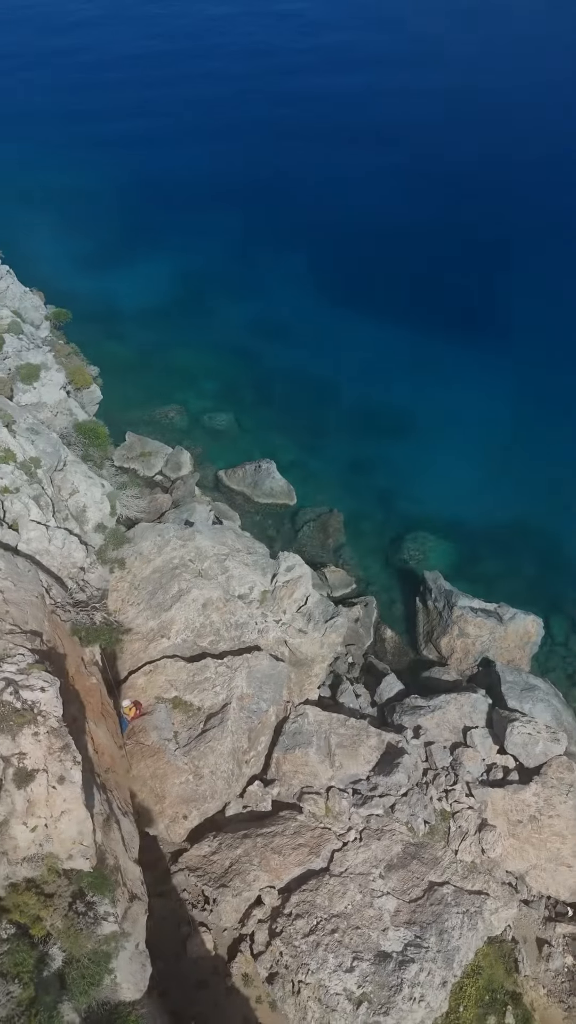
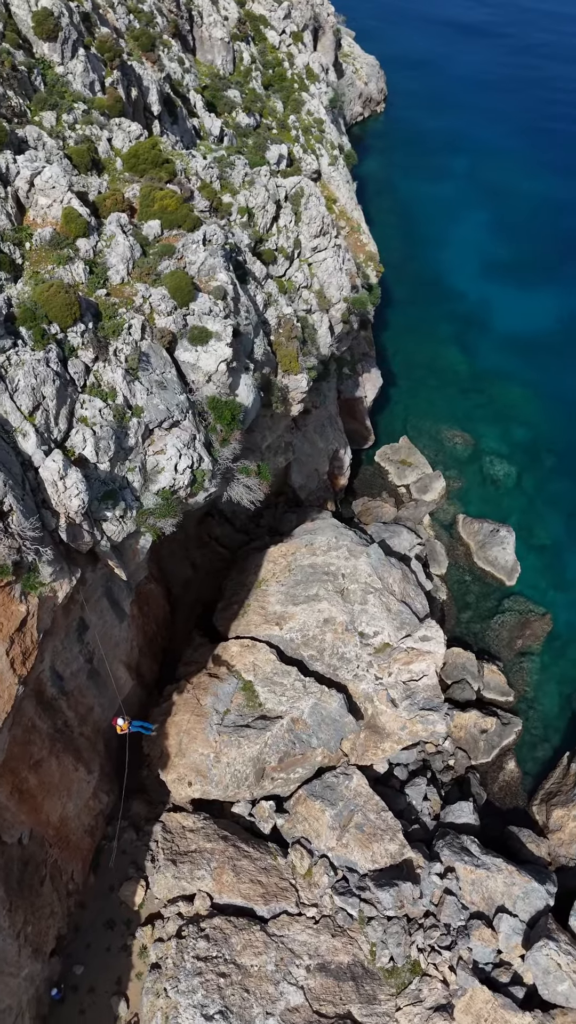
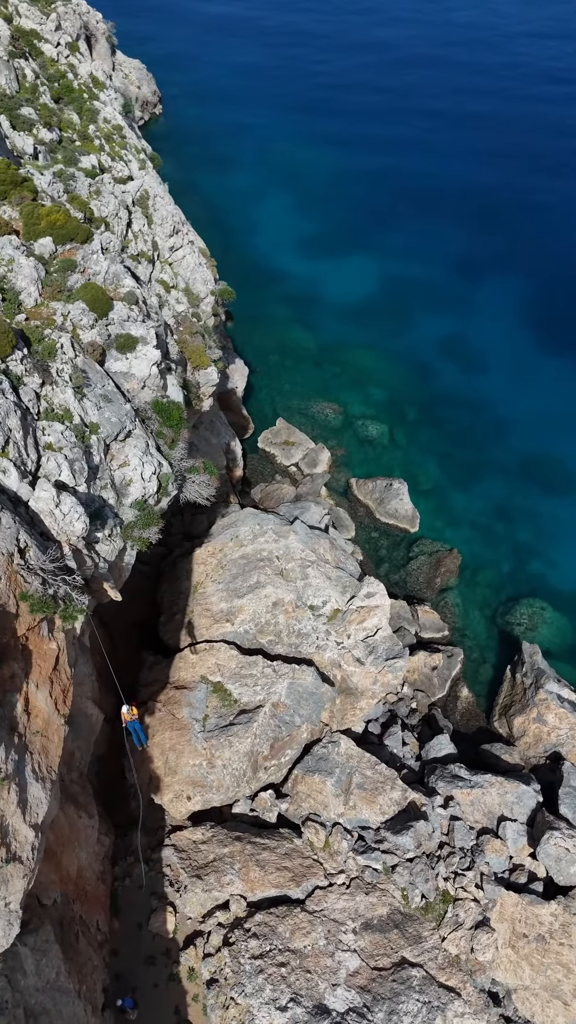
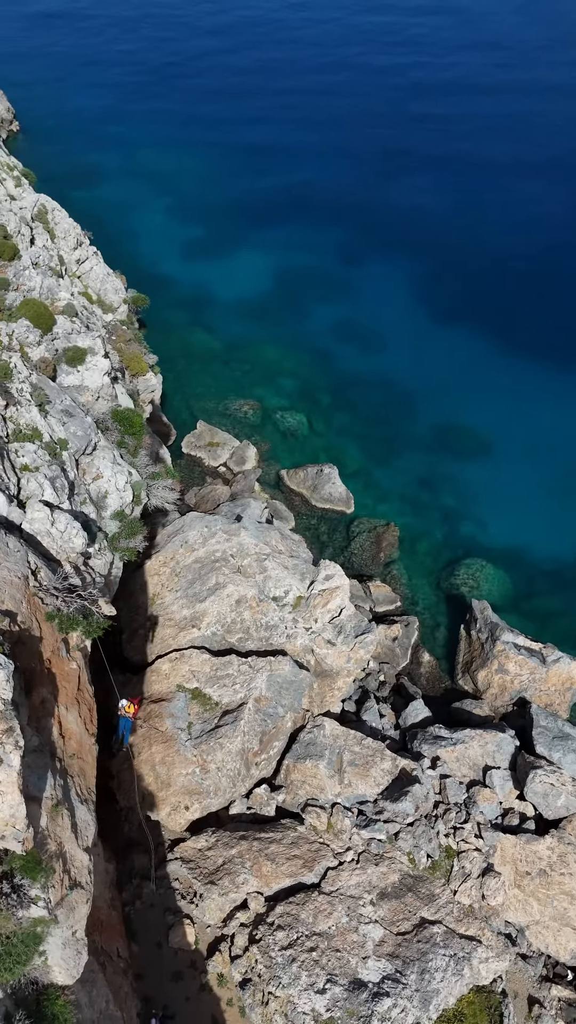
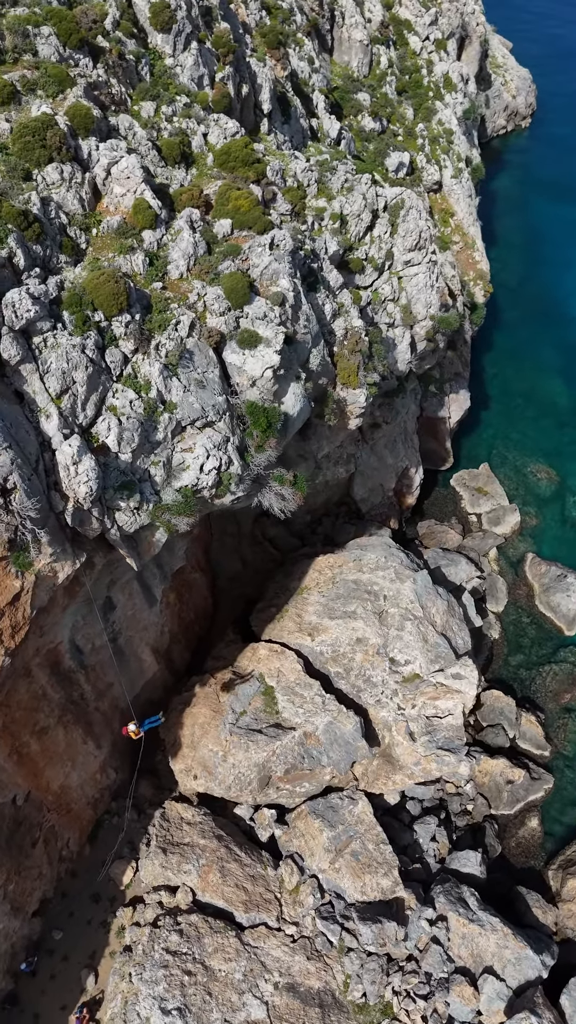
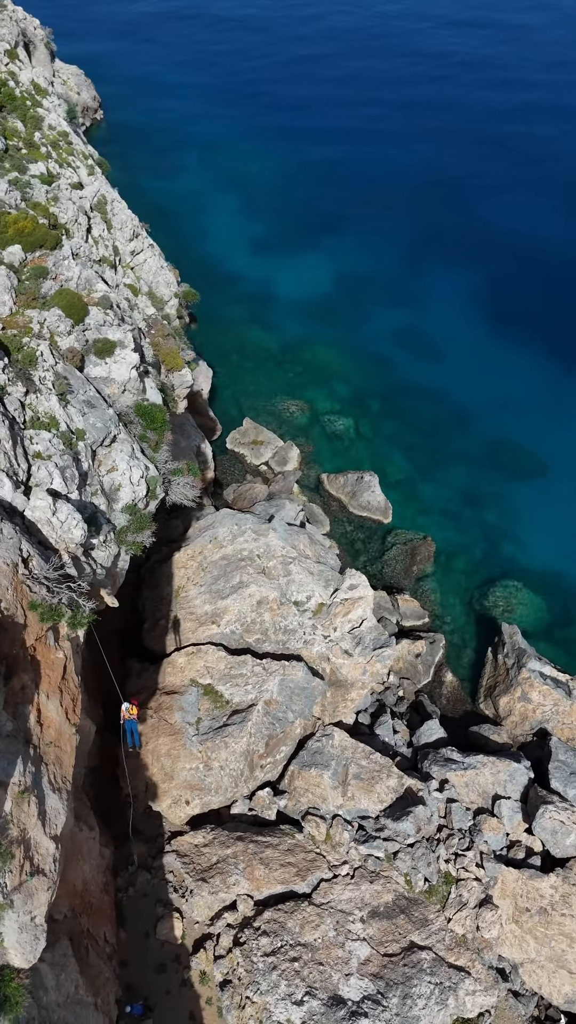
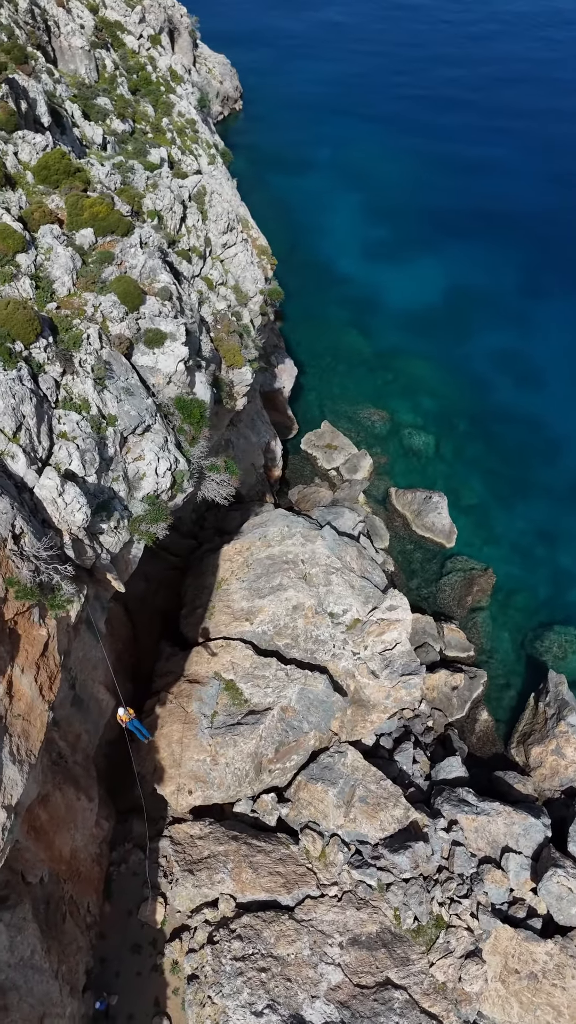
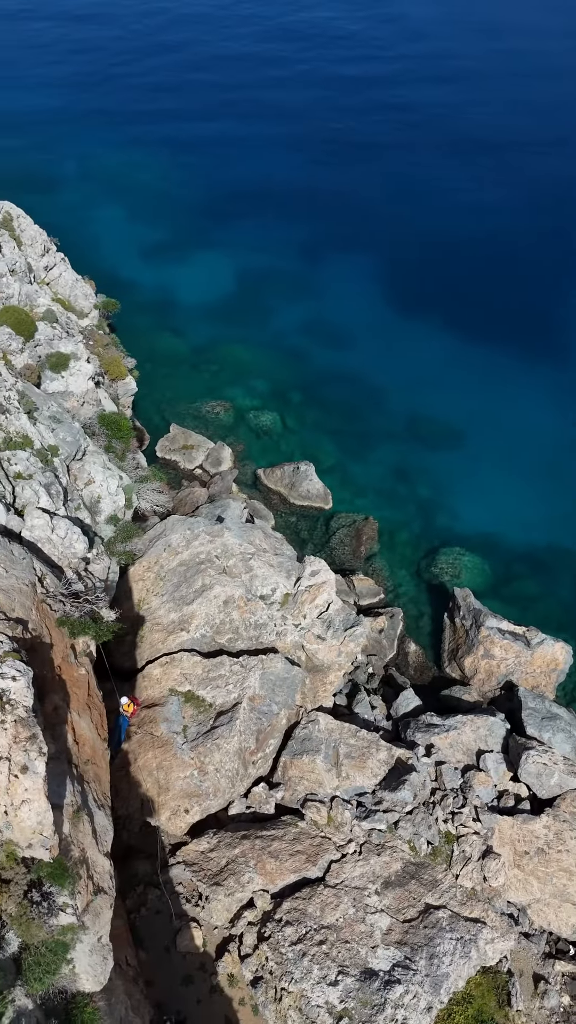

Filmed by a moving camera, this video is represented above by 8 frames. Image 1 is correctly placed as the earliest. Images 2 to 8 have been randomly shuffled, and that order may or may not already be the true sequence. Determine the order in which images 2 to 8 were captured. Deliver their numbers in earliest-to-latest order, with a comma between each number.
8, 4, 6, 3, 7, 2, 5
